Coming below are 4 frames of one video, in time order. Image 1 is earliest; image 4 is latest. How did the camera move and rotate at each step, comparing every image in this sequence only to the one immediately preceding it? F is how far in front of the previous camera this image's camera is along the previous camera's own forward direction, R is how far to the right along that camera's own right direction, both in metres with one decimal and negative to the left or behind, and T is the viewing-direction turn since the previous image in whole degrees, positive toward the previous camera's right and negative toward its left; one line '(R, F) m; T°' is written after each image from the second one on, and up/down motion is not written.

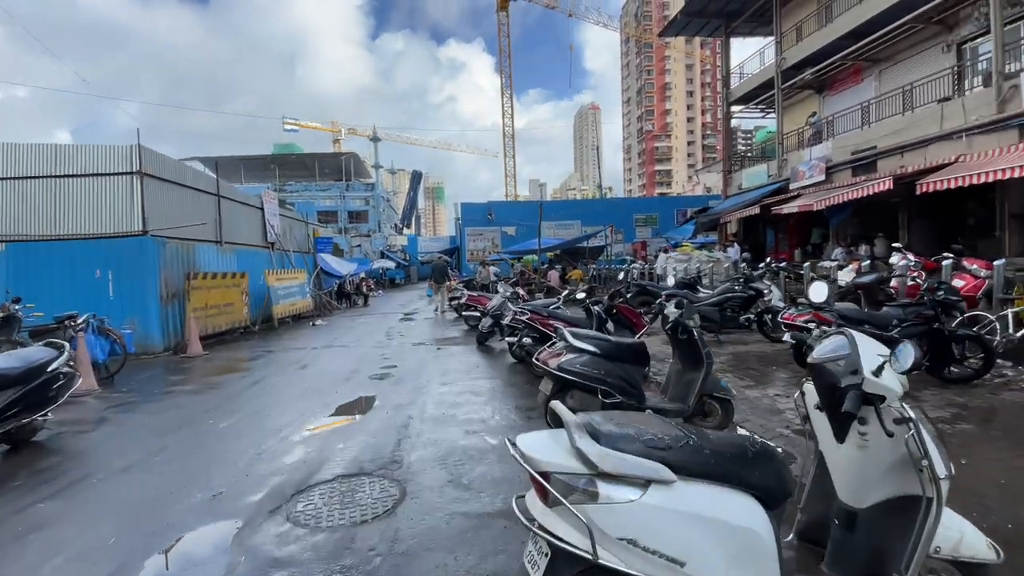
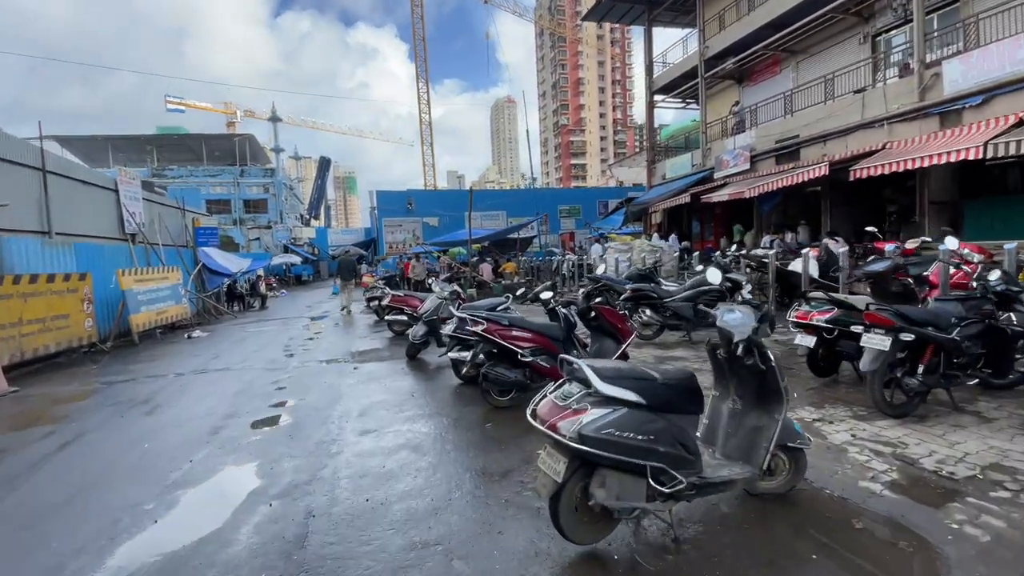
(-0.3, +1.7) m; +10°
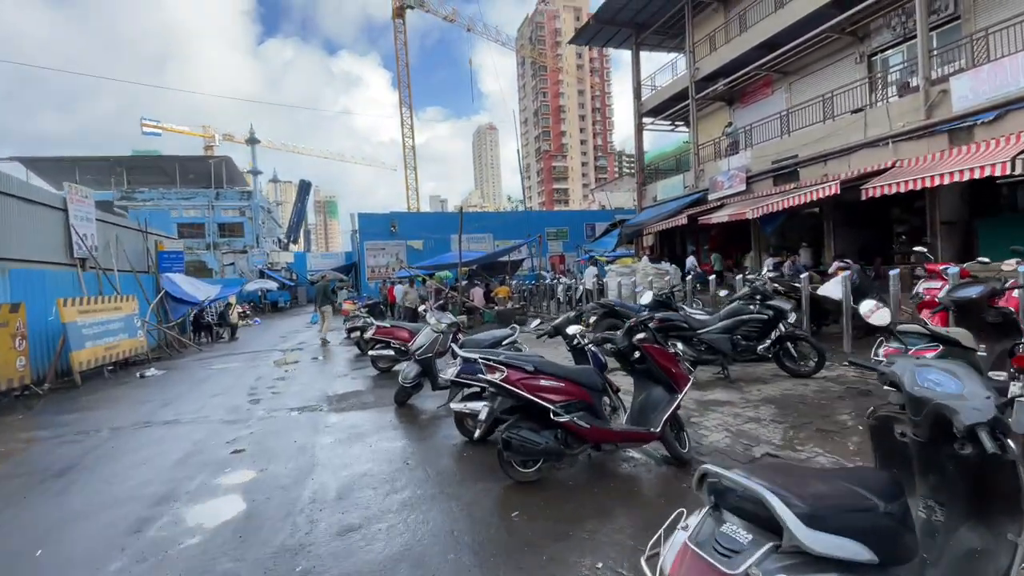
(-0.3, +1.1) m; +2°
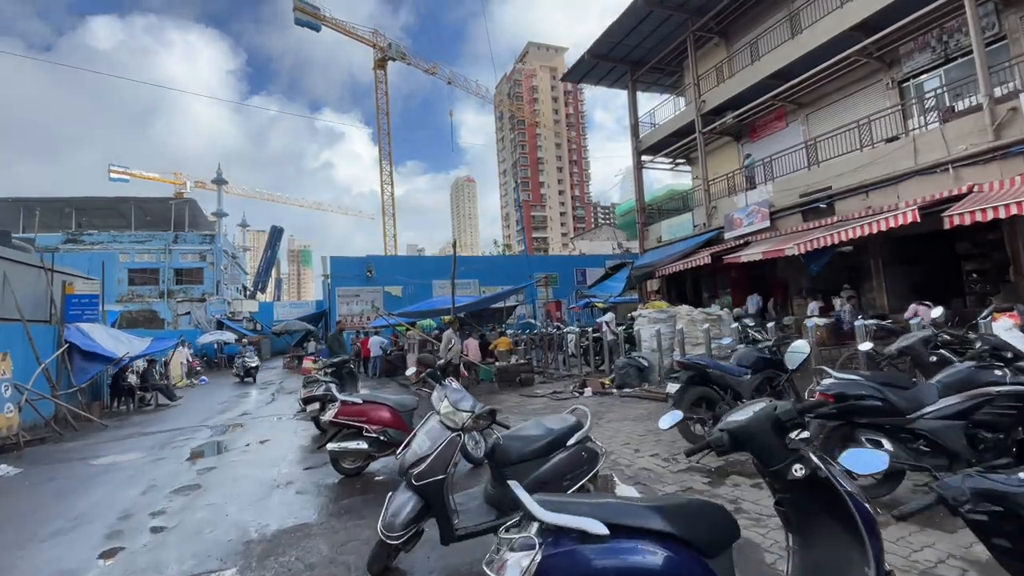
(-0.7, +2.8) m; +3°
